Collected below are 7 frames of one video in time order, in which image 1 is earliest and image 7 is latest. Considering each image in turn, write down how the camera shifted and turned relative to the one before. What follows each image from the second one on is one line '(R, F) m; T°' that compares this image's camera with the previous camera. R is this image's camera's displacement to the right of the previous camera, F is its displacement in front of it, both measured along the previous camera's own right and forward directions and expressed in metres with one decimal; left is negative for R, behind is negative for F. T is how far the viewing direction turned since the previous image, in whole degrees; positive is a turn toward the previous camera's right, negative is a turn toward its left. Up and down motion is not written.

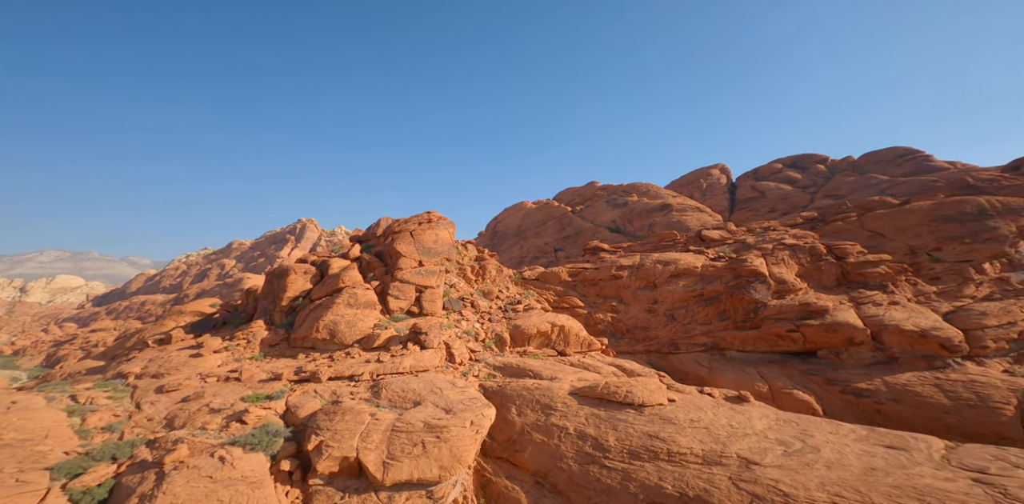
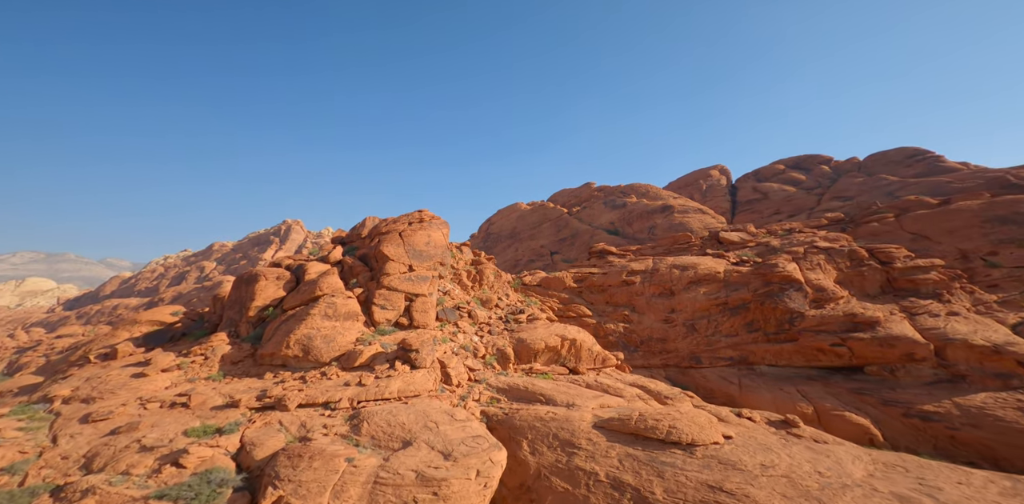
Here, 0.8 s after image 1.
(-0.7, +2.5) m; +2°
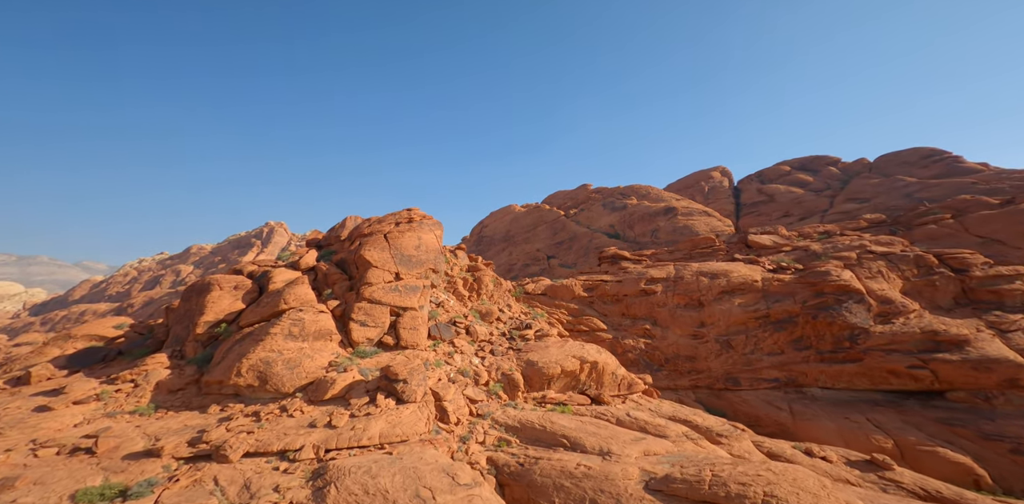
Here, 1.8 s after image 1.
(-0.7, +3.0) m; +2°
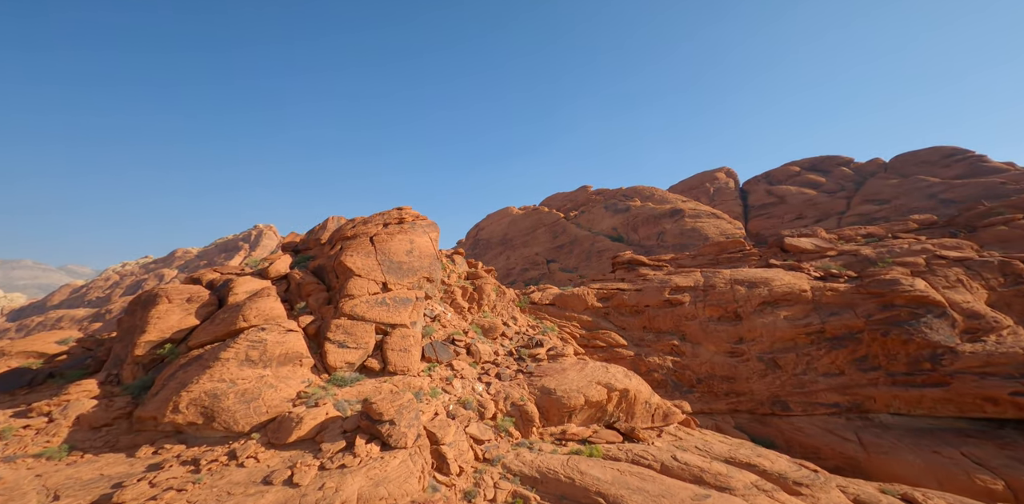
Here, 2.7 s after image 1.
(-0.6, +2.6) m; +1°
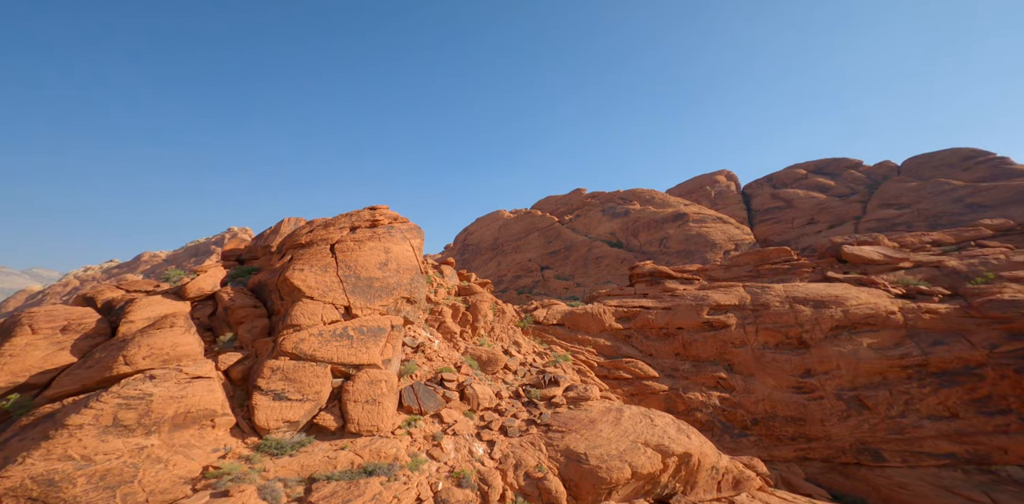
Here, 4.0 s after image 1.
(-0.7, +3.6) m; +2°
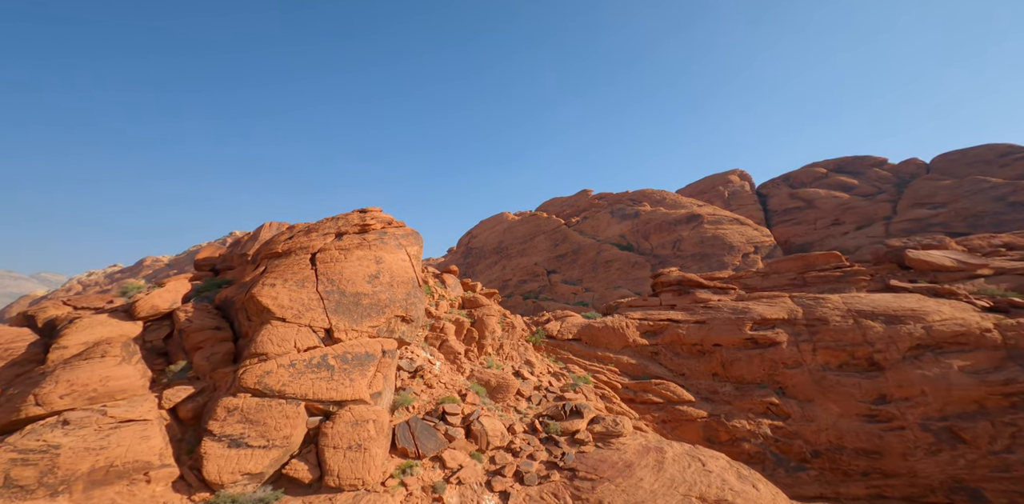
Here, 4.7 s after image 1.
(-0.3, +1.9) m; 0°
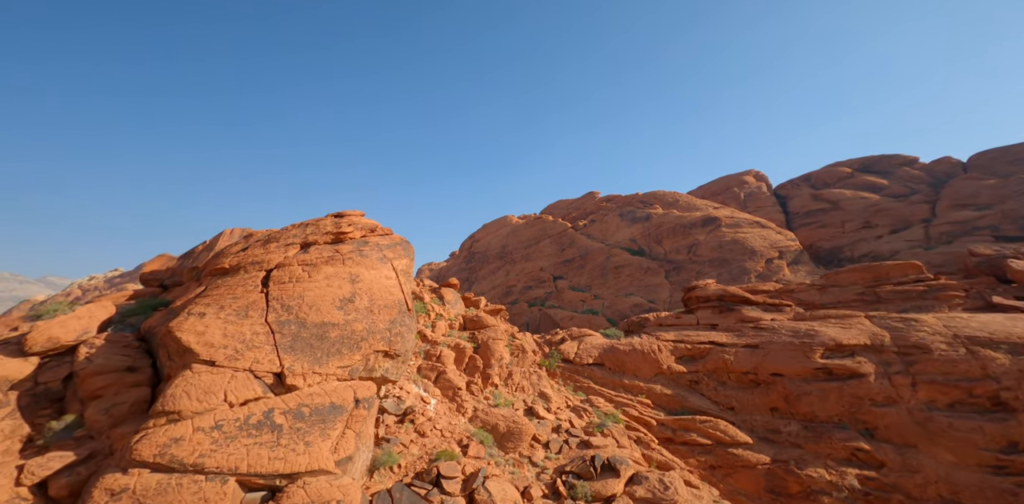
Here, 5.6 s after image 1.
(-0.2, +2.3) m; 0°
